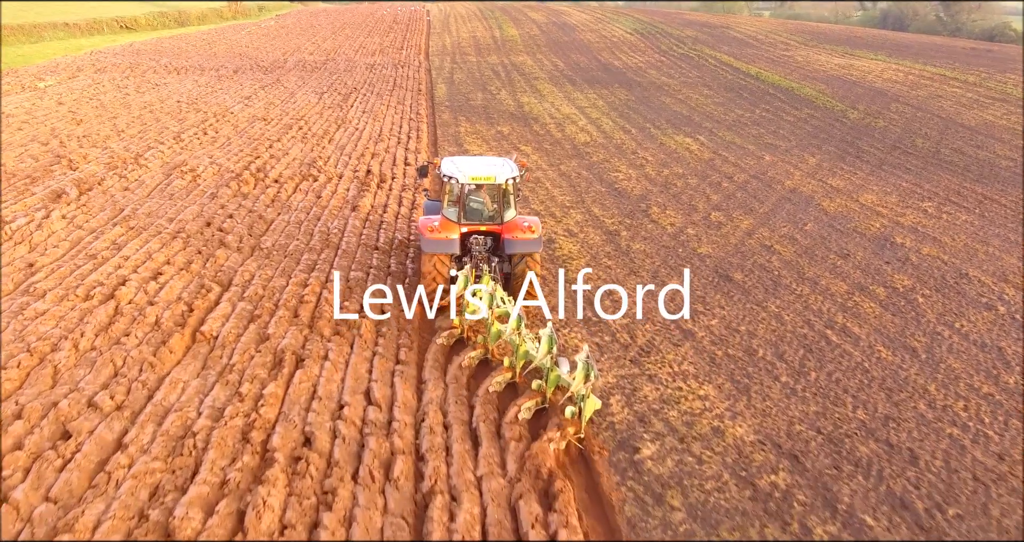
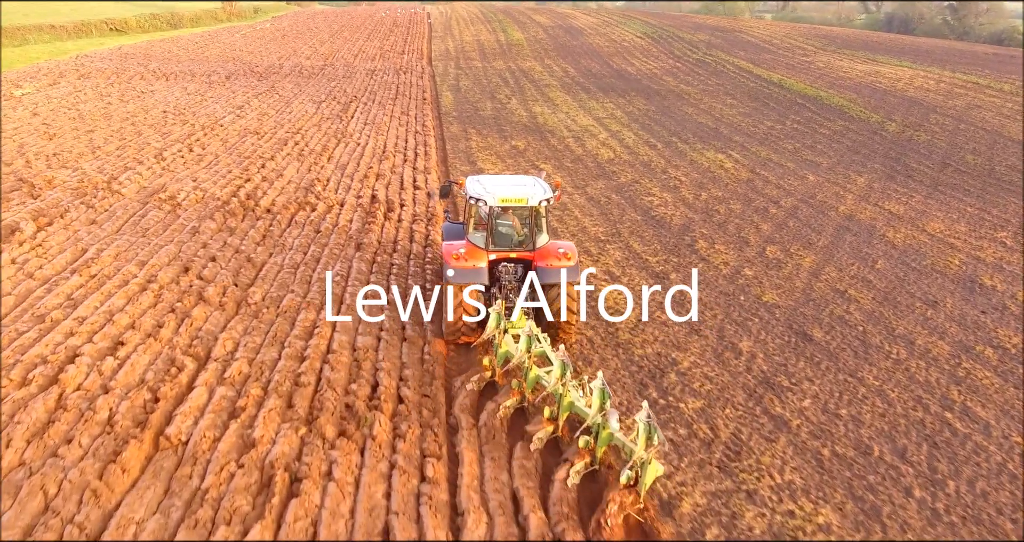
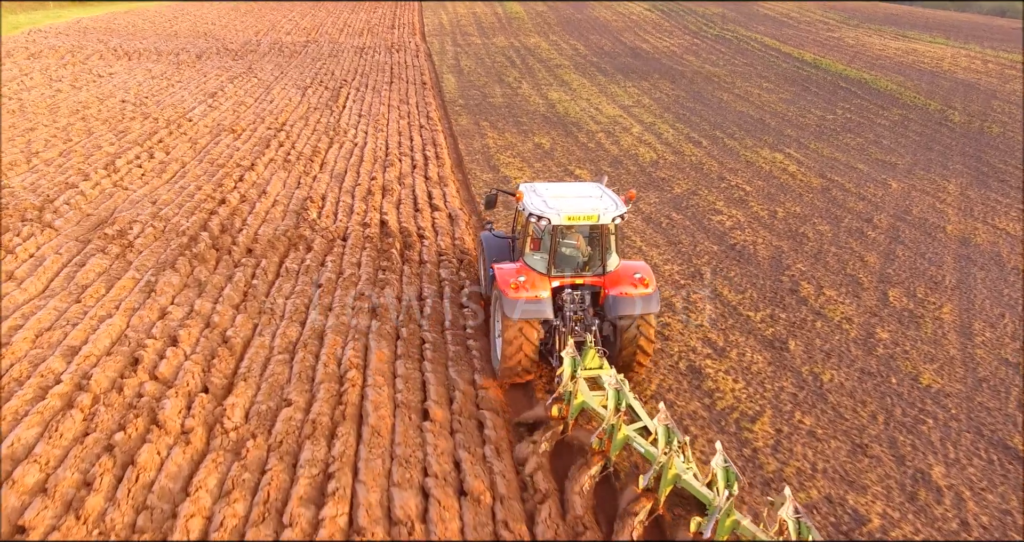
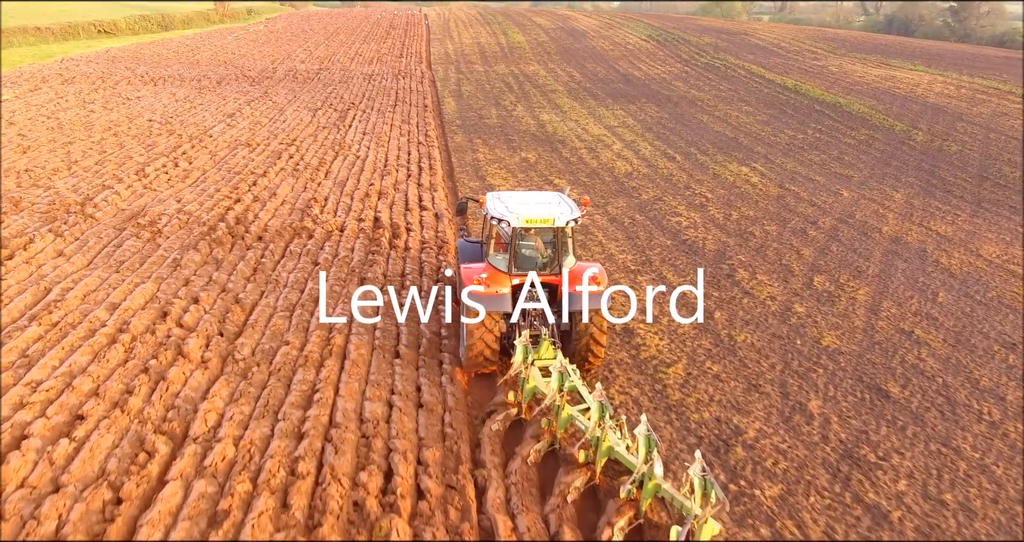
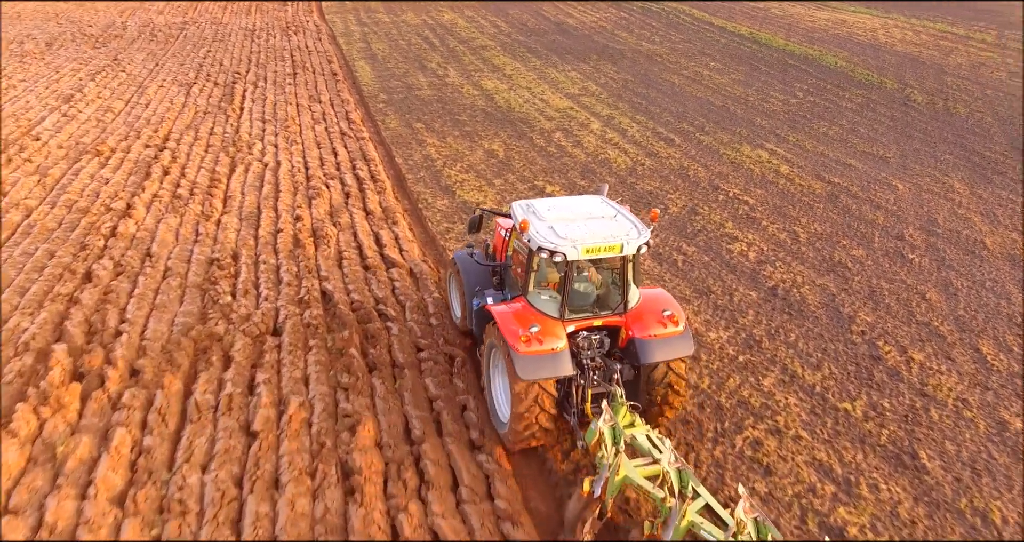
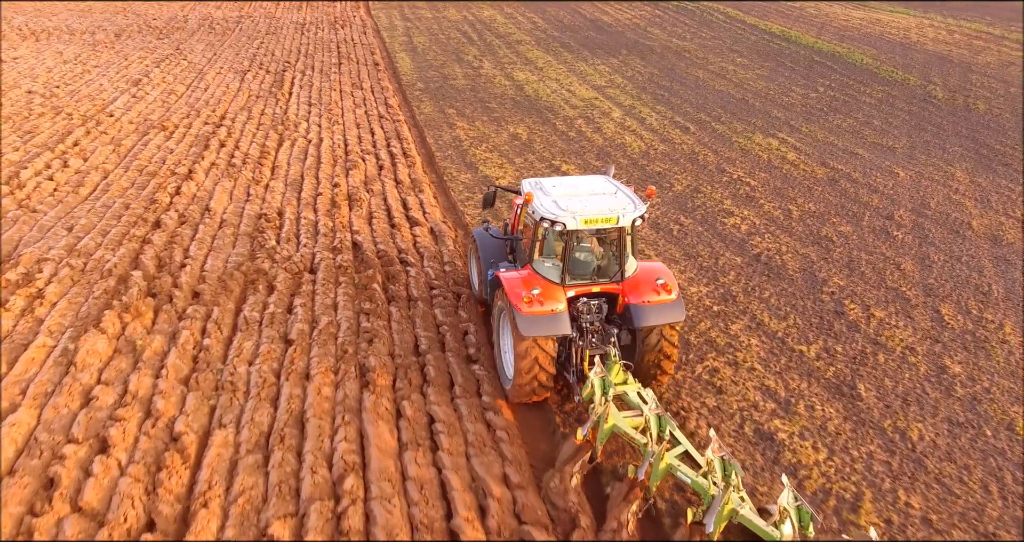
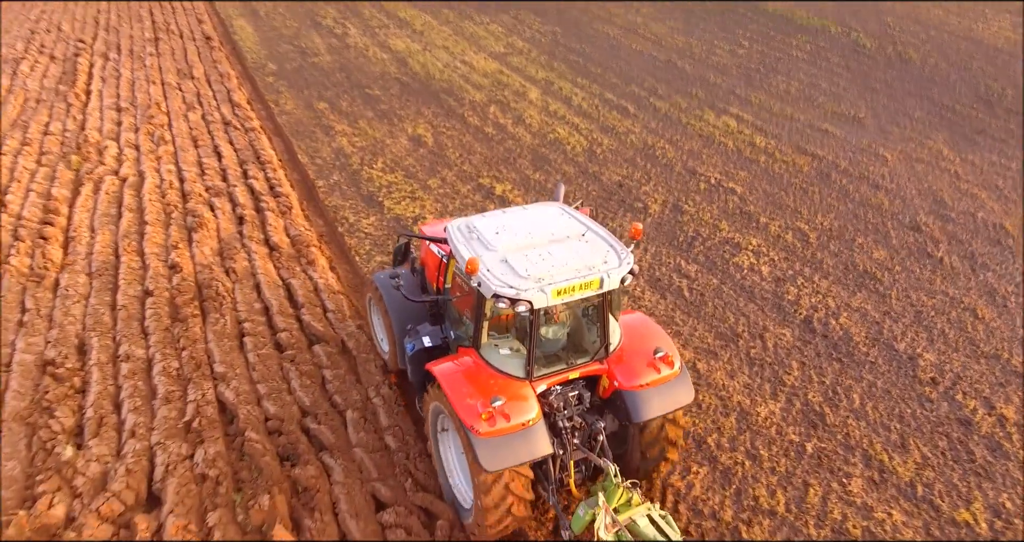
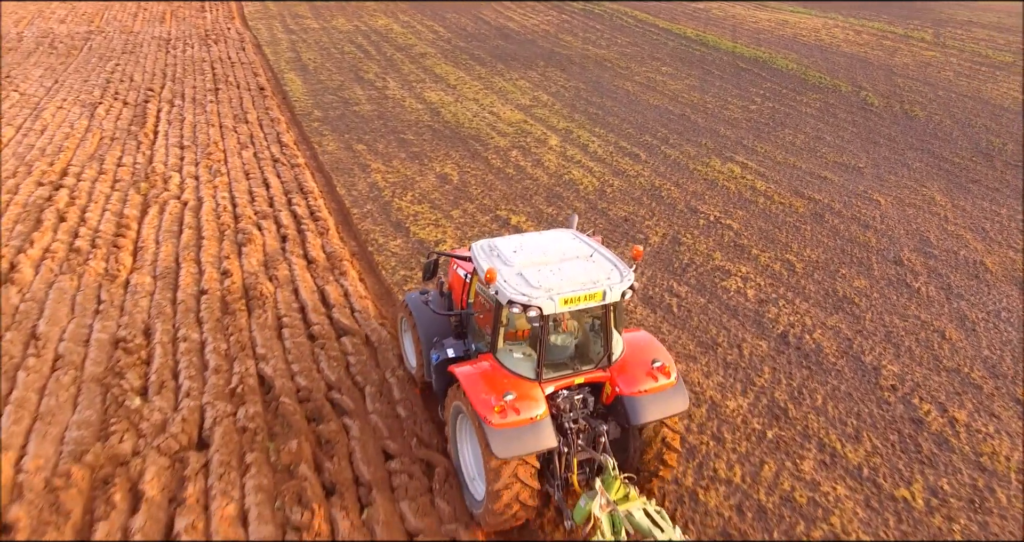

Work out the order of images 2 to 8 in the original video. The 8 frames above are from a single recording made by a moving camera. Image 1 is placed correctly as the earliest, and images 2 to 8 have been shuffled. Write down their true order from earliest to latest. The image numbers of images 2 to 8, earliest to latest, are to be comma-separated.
2, 4, 3, 6, 5, 8, 7
